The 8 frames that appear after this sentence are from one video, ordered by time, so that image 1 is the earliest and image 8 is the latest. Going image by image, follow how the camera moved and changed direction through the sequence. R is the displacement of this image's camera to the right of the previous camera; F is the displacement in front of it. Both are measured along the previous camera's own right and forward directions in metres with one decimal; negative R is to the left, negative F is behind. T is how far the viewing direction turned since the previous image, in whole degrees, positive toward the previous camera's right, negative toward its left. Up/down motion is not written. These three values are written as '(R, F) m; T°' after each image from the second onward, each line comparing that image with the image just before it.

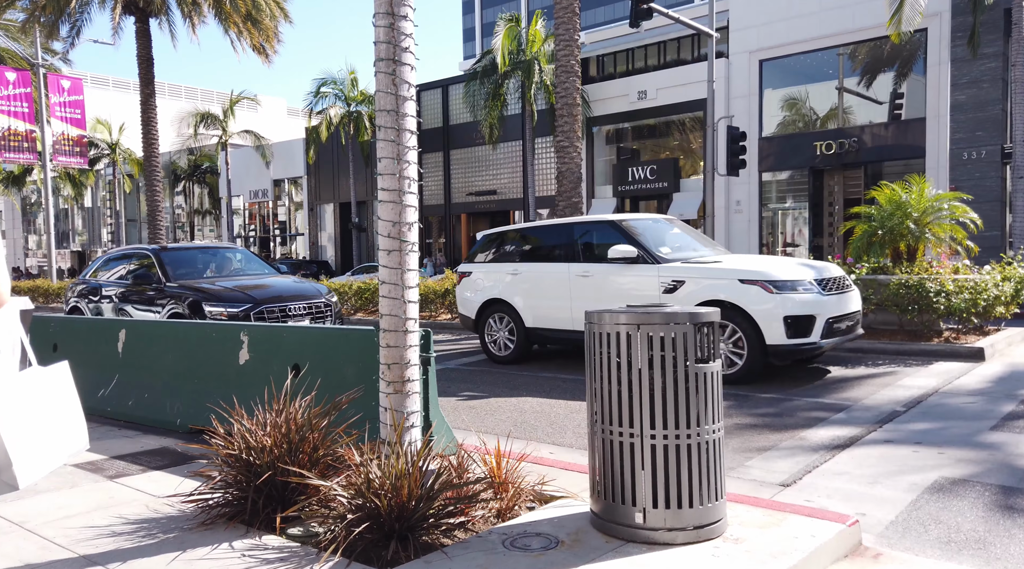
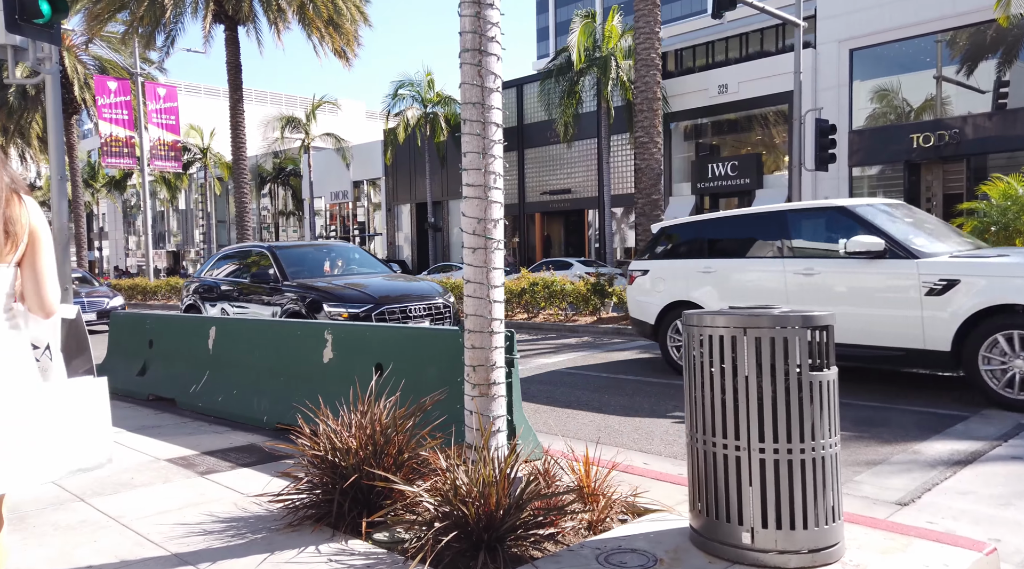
(0.0, +0.1) m; -5°
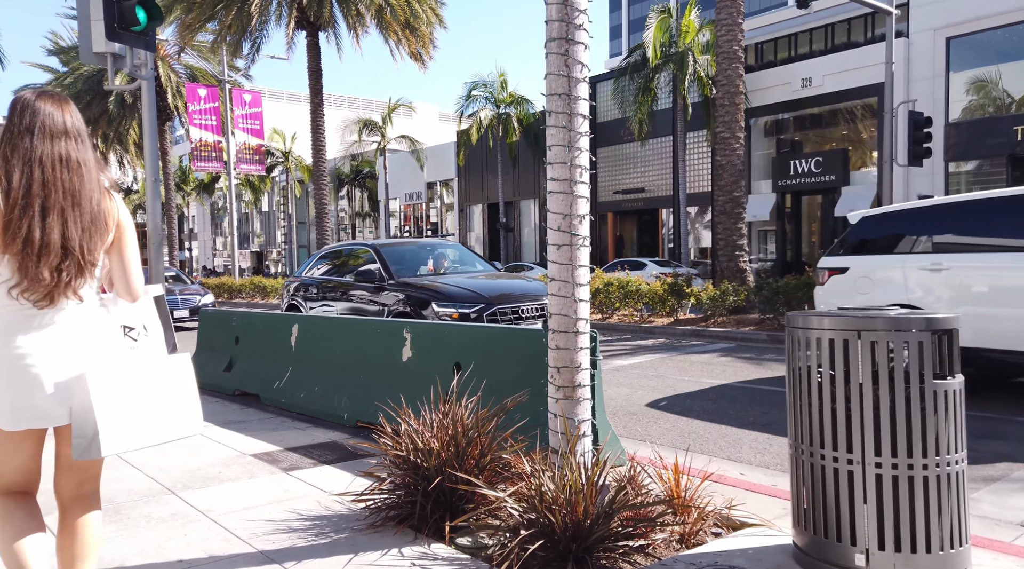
(0.0, +0.1) m; -5°
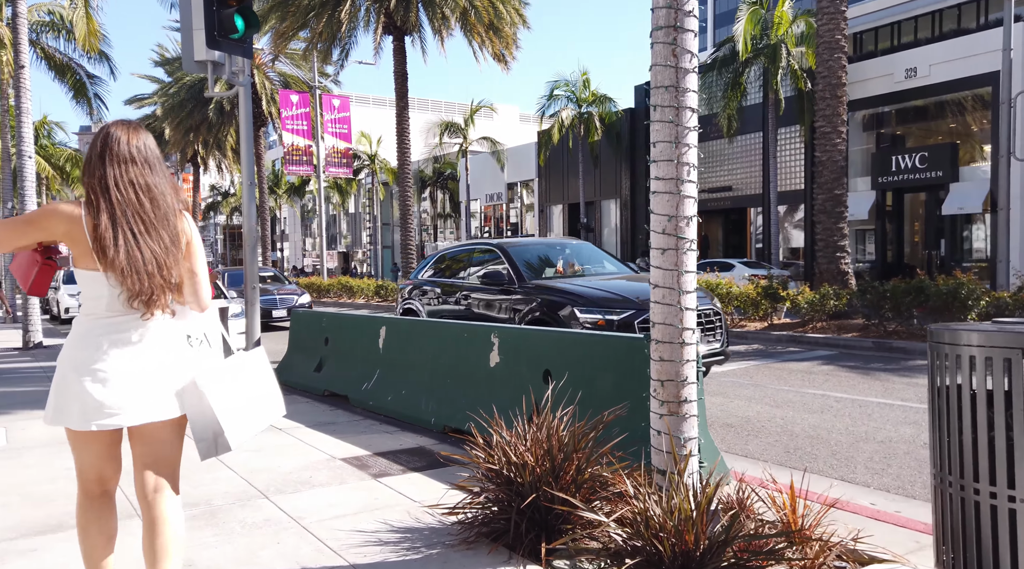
(-0.1, +0.2) m; -5°
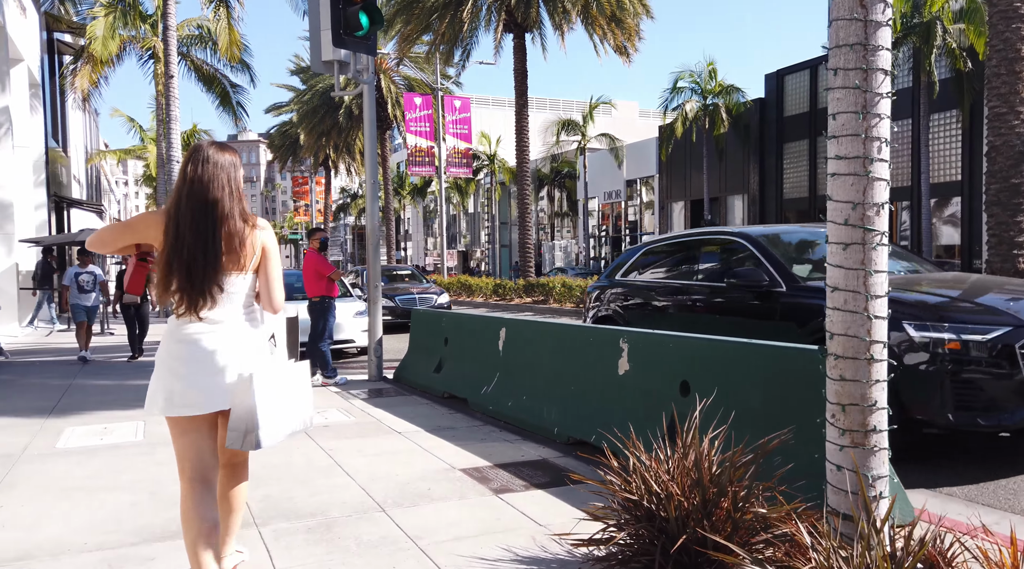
(-0.1, +0.4) m; -8°
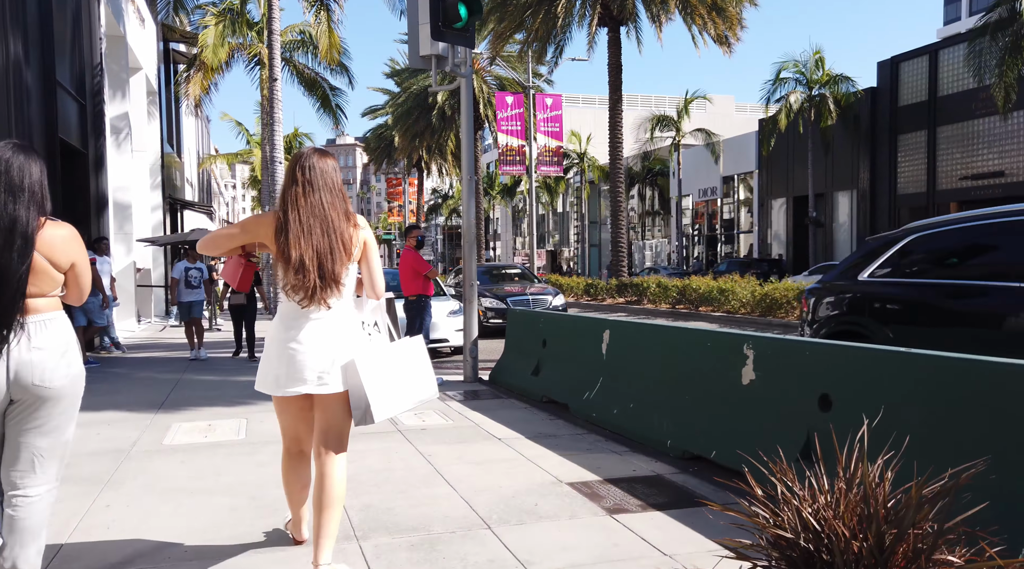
(-0.1, +0.4) m; -6°
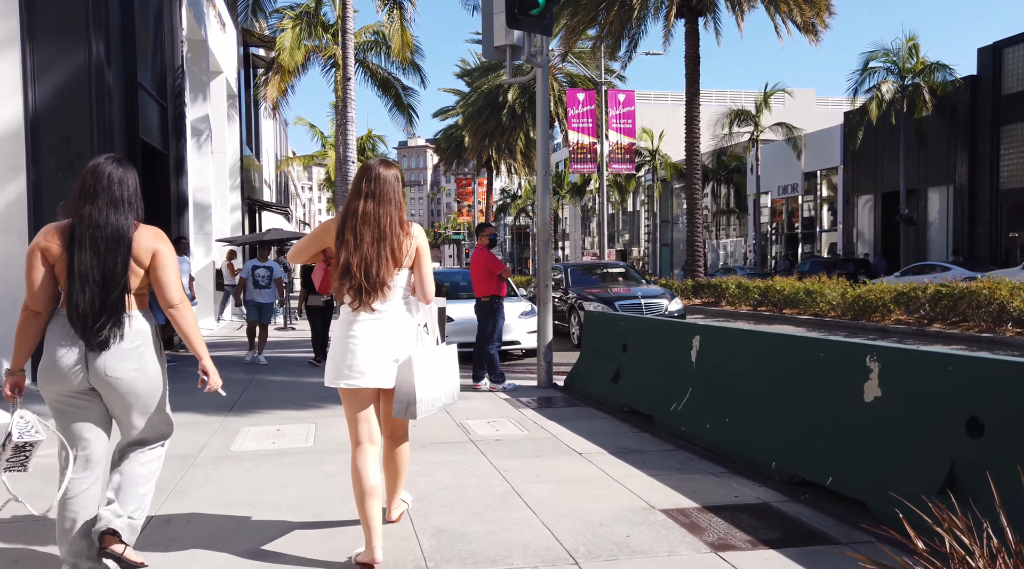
(-0.1, +0.5) m; -5°
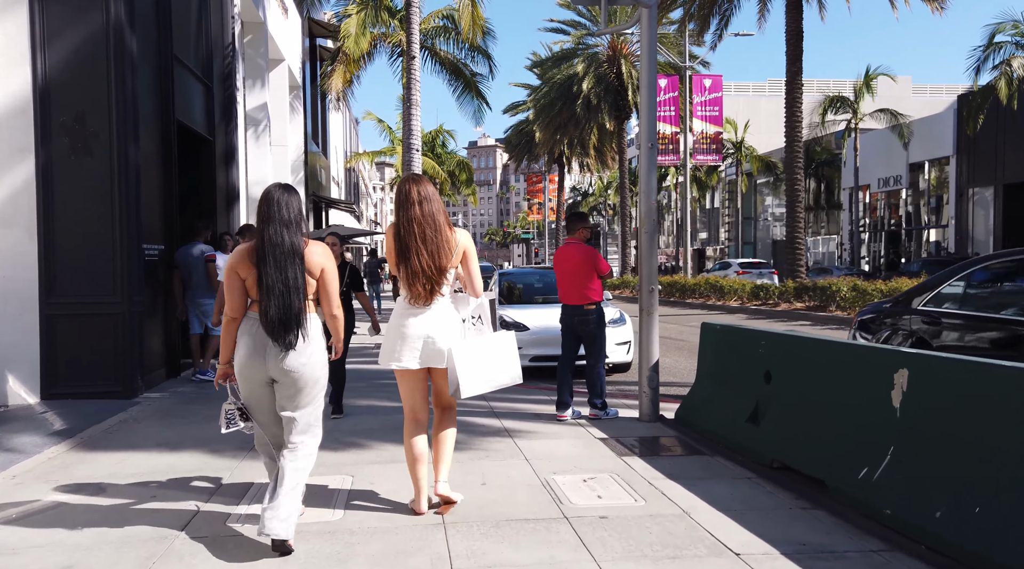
(-0.2, +2.0) m; -5°
